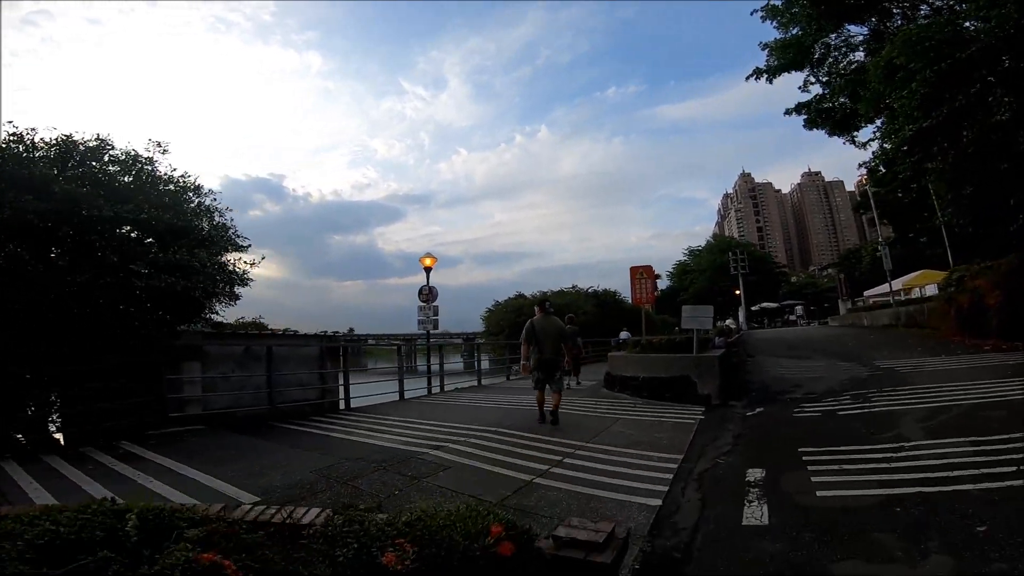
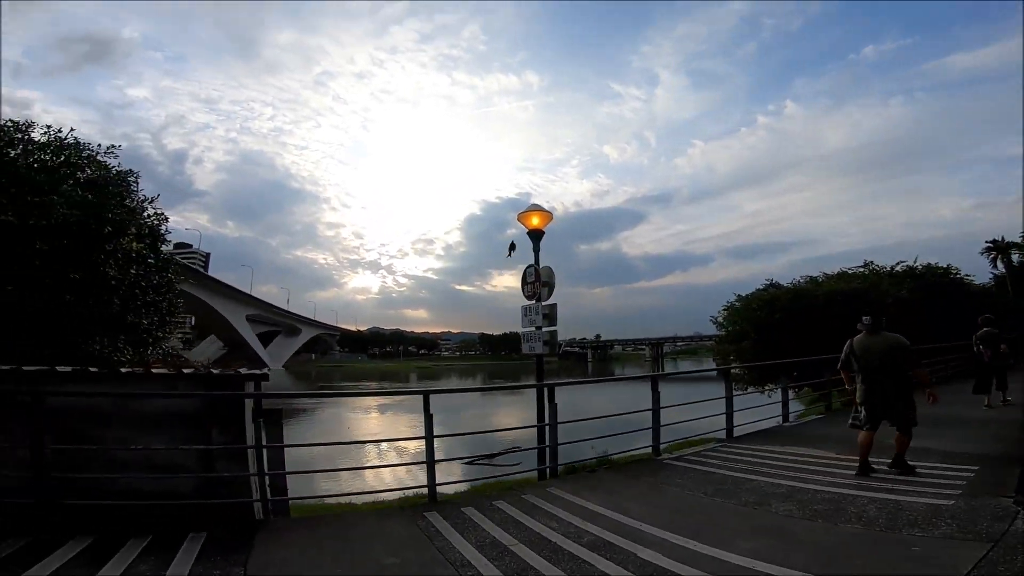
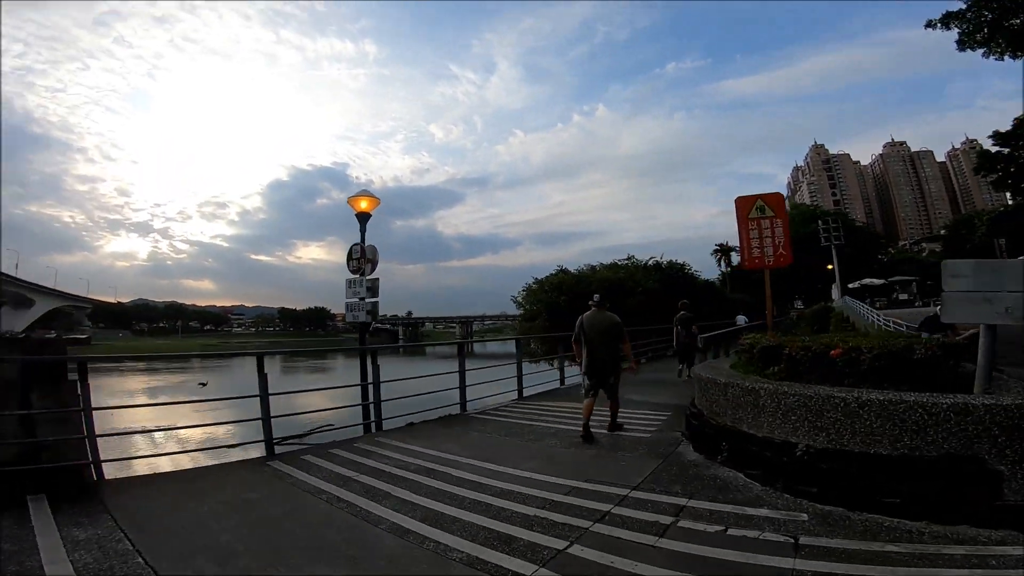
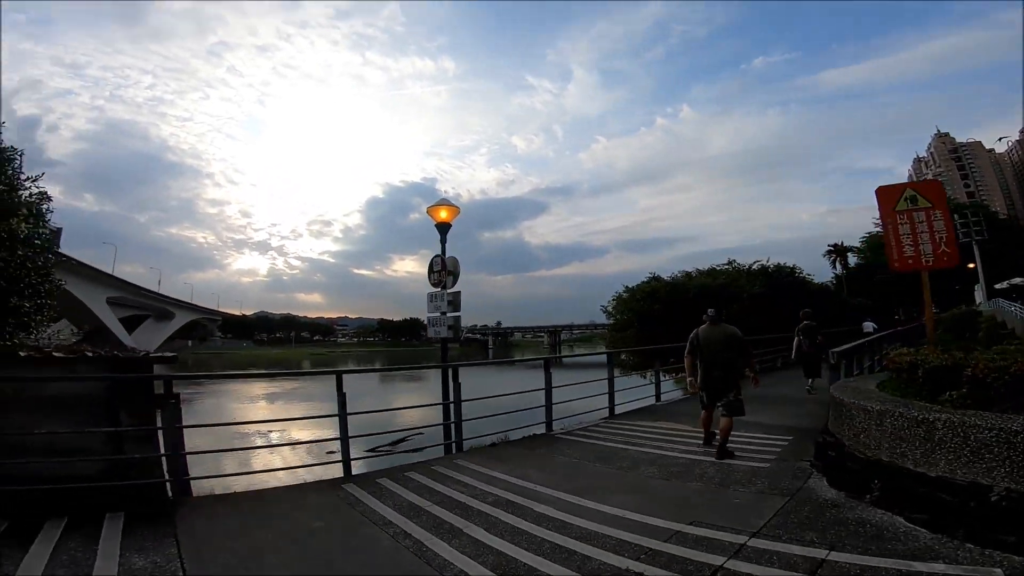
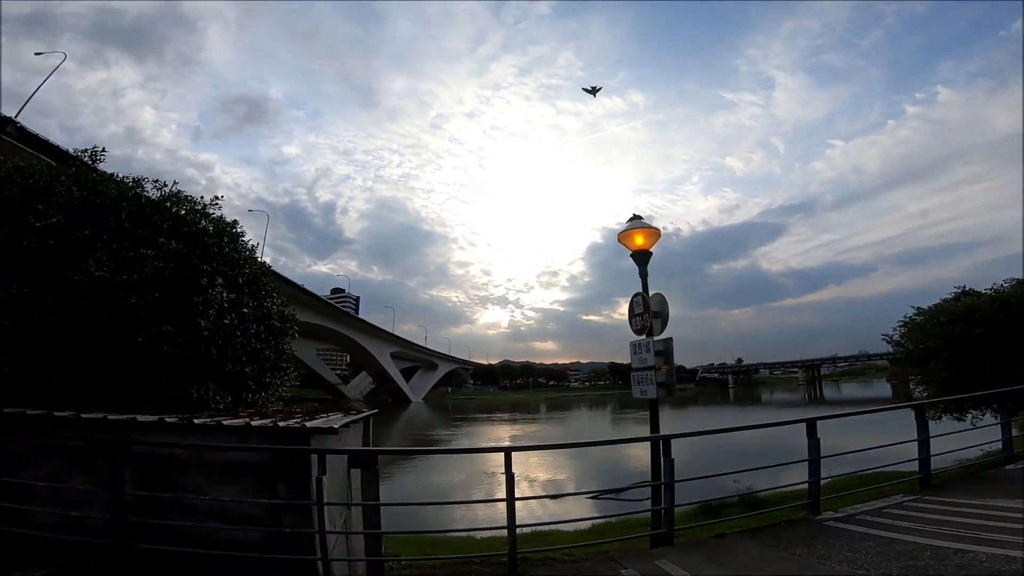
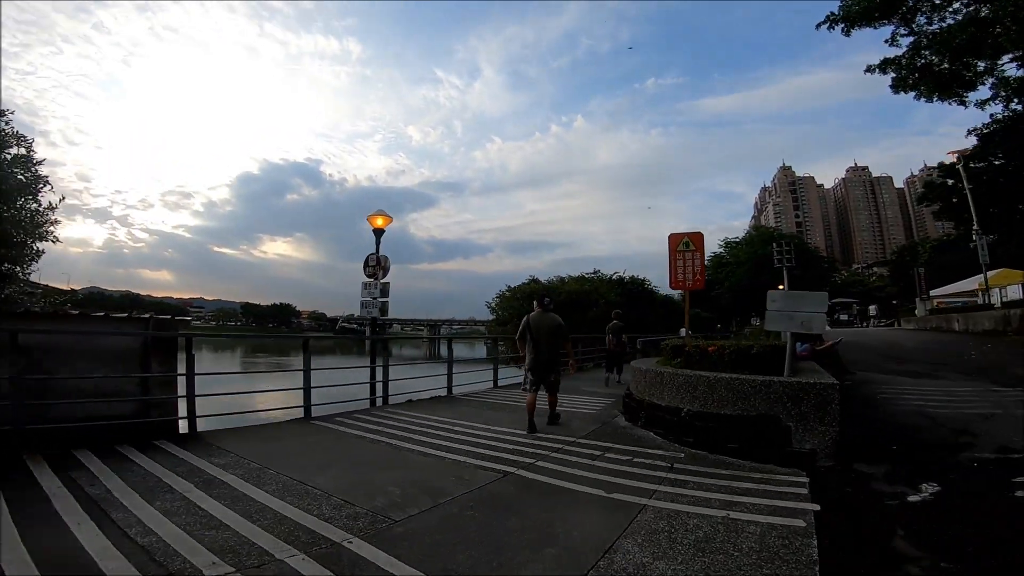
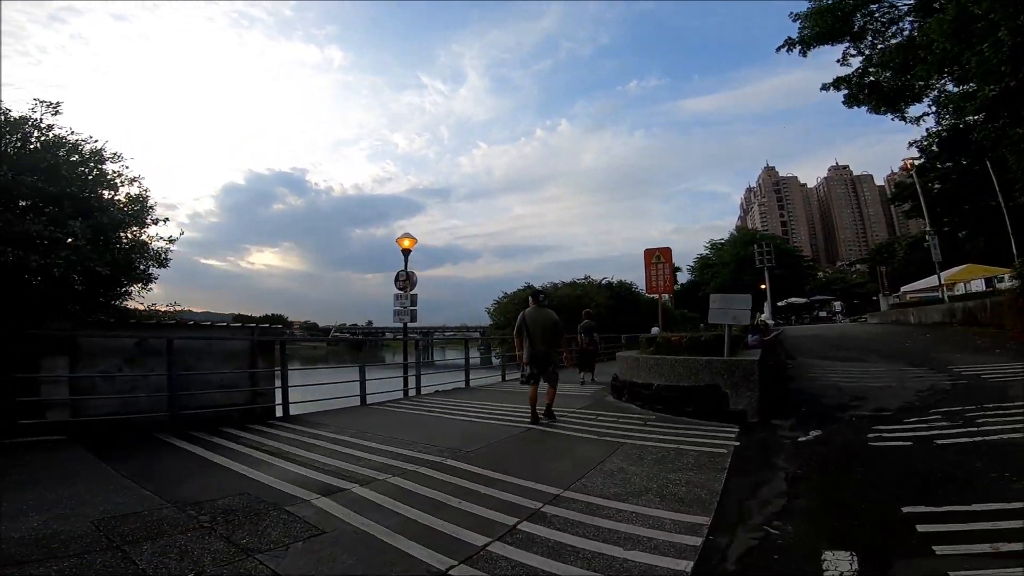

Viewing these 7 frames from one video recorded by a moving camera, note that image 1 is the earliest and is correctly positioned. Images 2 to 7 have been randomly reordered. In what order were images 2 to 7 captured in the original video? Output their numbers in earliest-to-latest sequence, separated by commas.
7, 6, 3, 4, 2, 5
